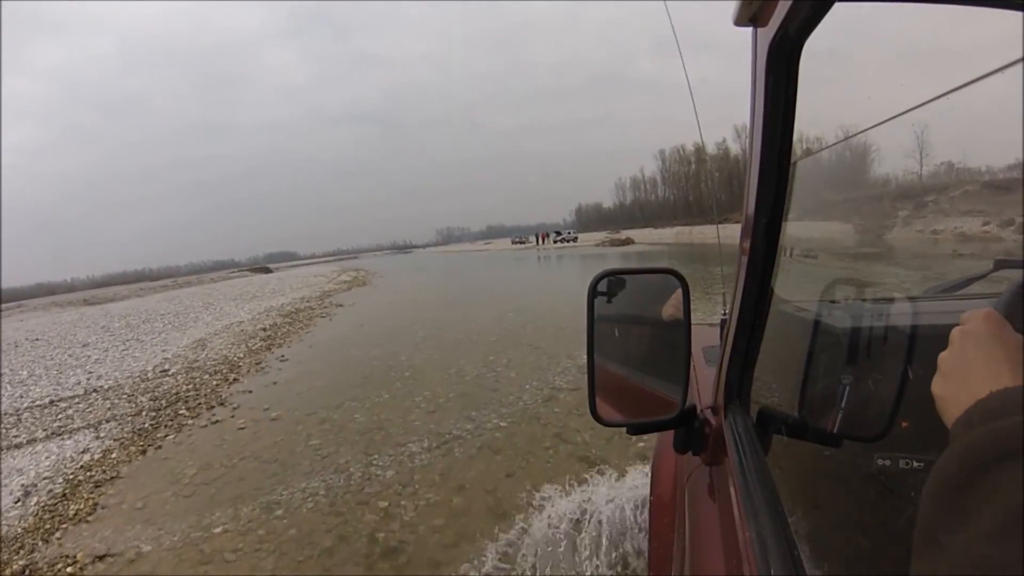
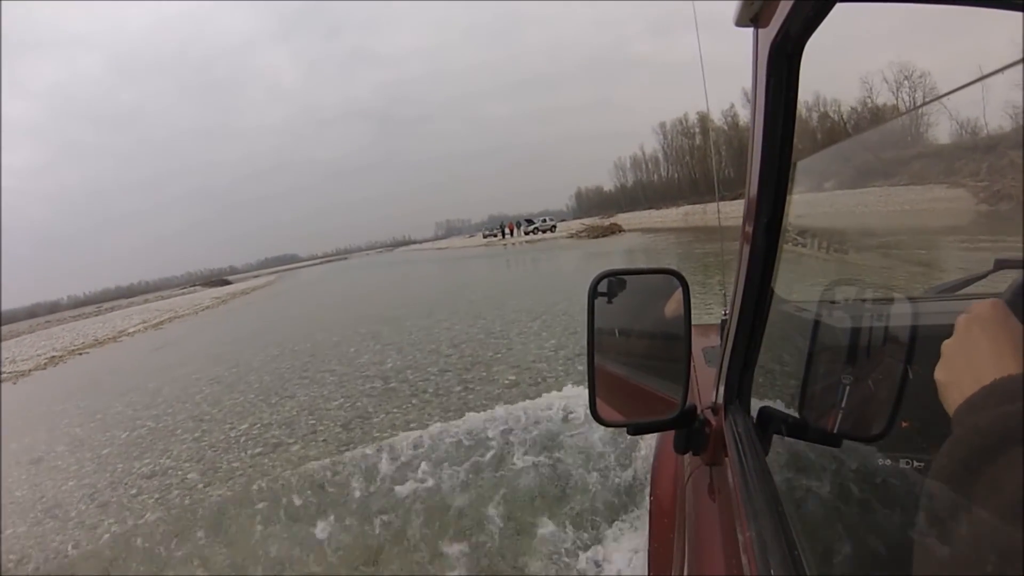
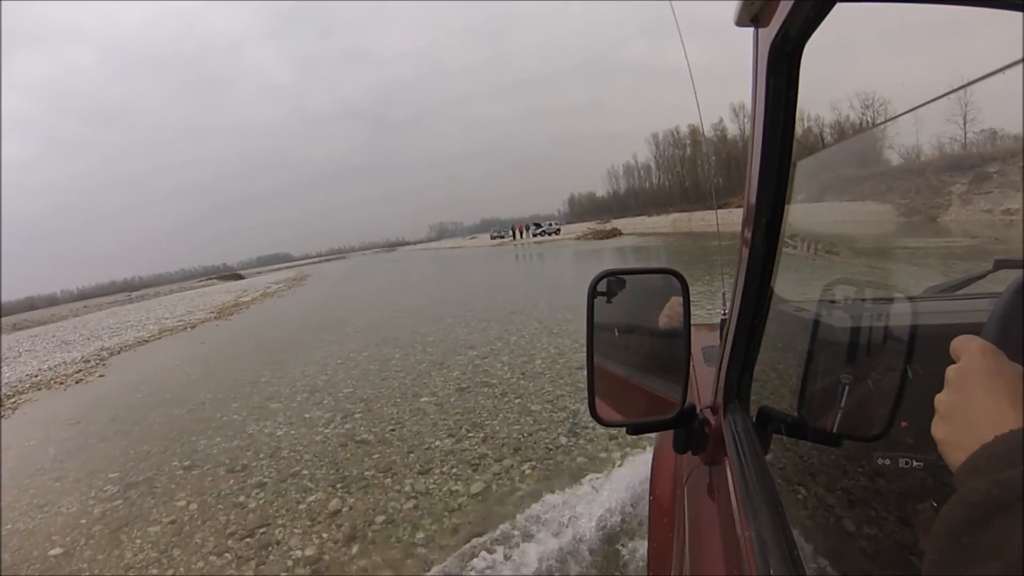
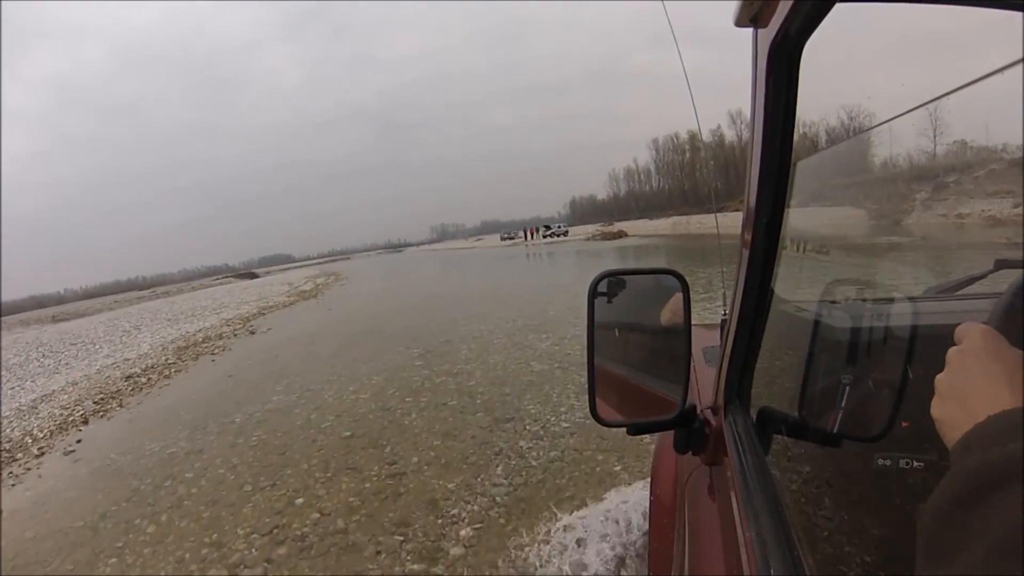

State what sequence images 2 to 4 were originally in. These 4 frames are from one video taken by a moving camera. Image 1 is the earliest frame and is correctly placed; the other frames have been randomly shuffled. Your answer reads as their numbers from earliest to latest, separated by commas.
4, 3, 2
